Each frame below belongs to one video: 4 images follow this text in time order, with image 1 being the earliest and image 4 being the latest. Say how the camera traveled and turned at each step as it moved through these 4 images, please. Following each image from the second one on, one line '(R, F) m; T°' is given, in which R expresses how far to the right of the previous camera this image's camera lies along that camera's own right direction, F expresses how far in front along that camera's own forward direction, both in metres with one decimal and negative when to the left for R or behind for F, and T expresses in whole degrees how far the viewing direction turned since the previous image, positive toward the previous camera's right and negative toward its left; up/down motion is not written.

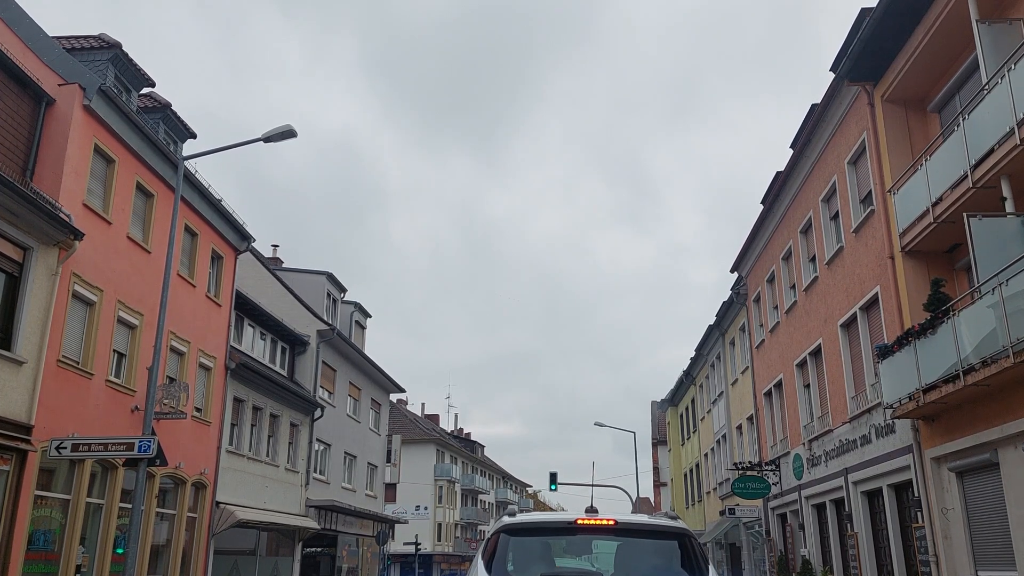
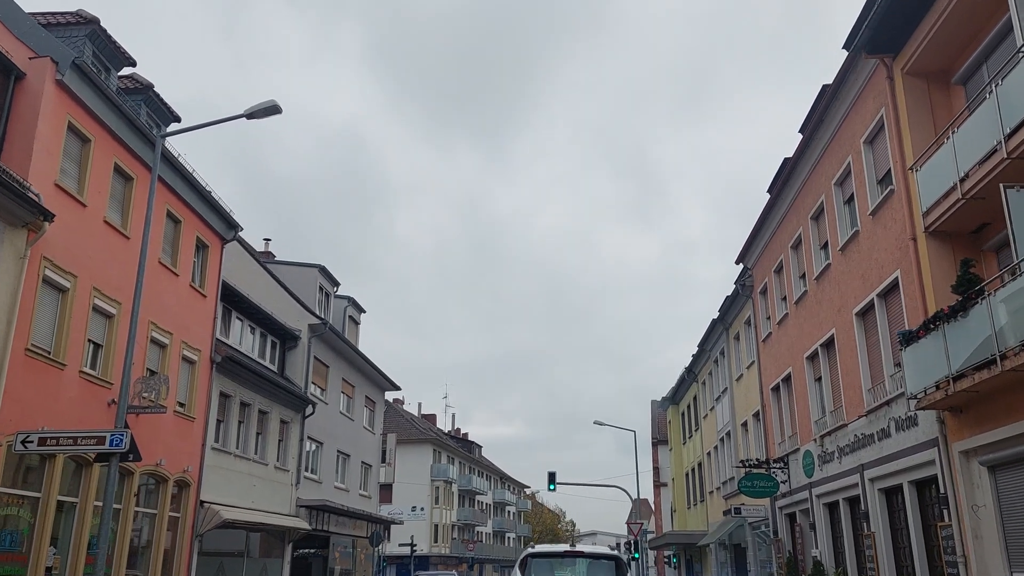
(0.0, +0.8) m; 0°
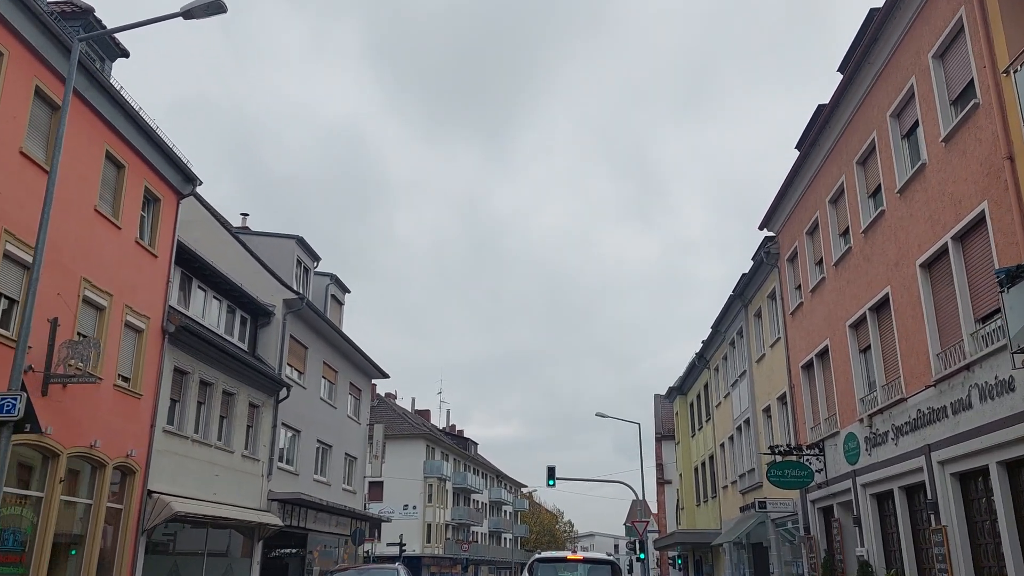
(0.0, +2.6) m; 0°
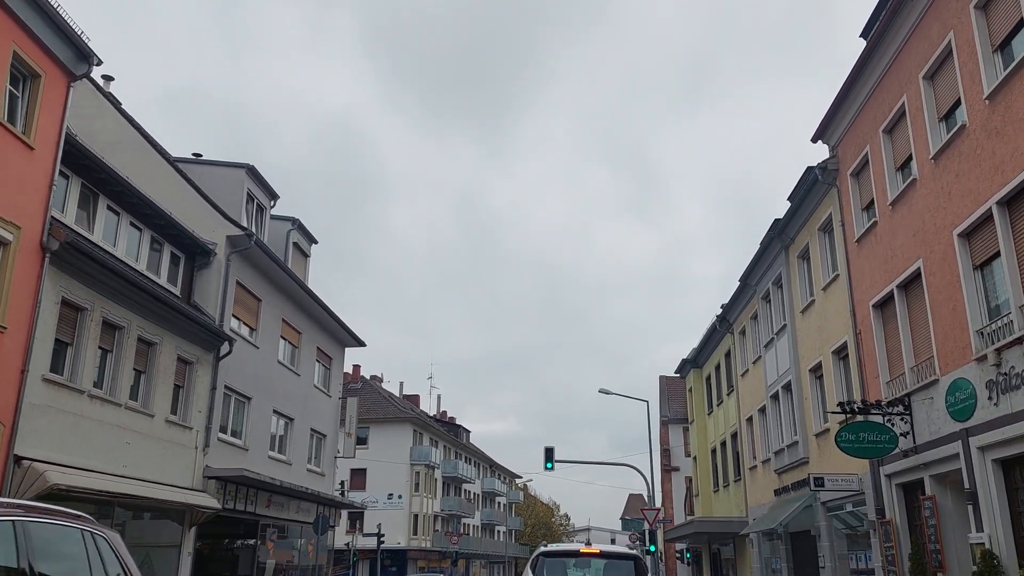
(+0.1, +4.2) m; 0°
